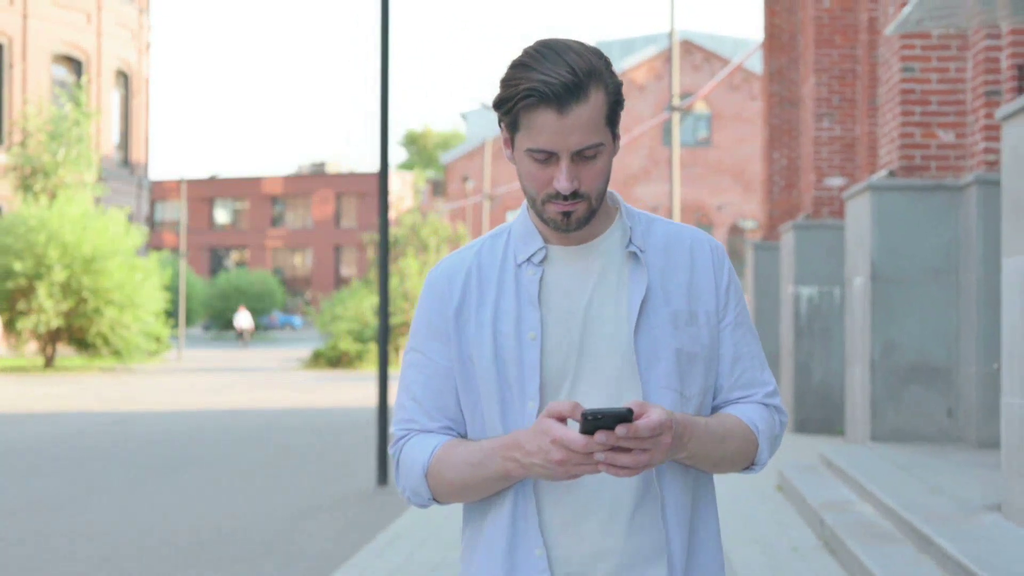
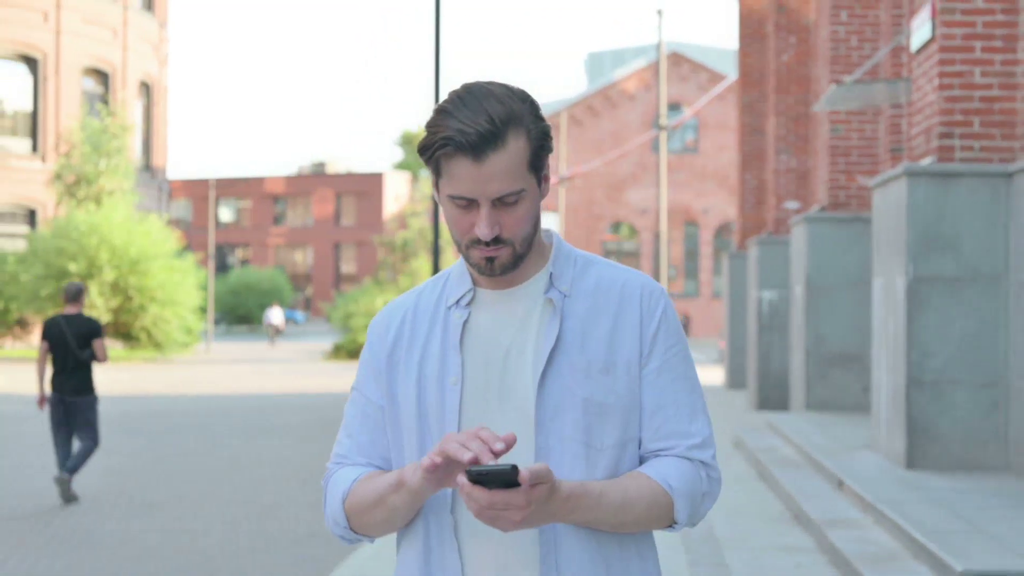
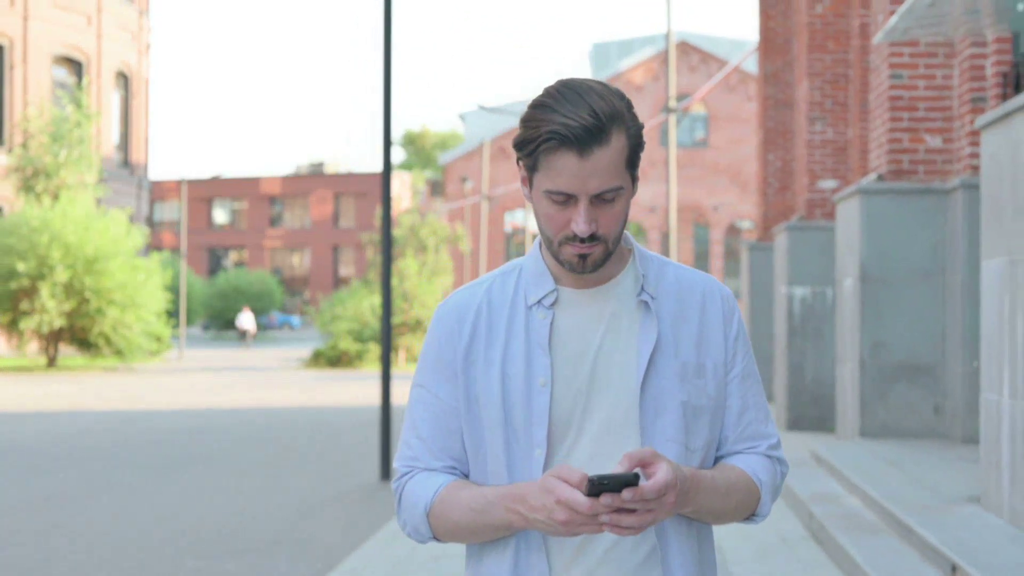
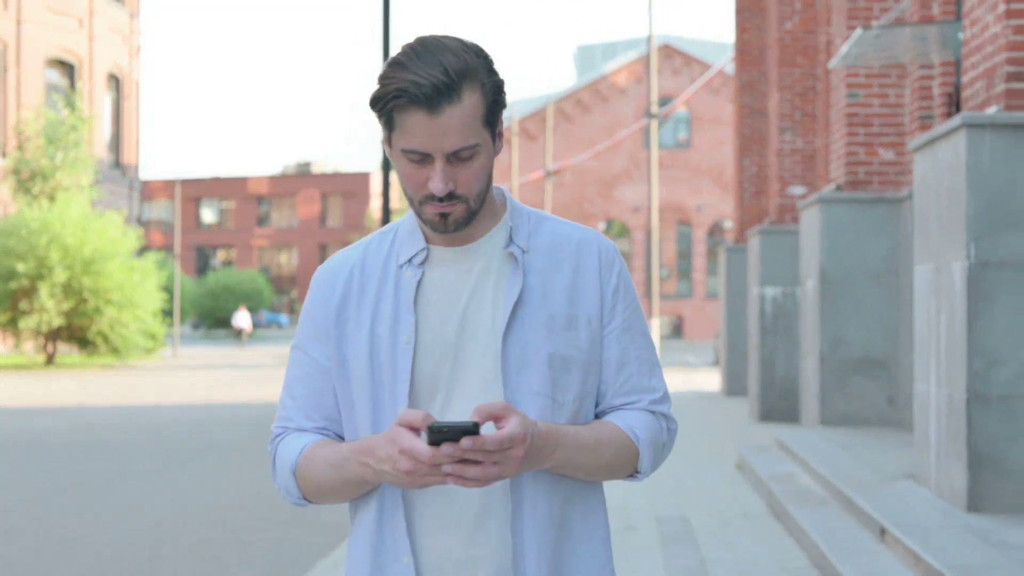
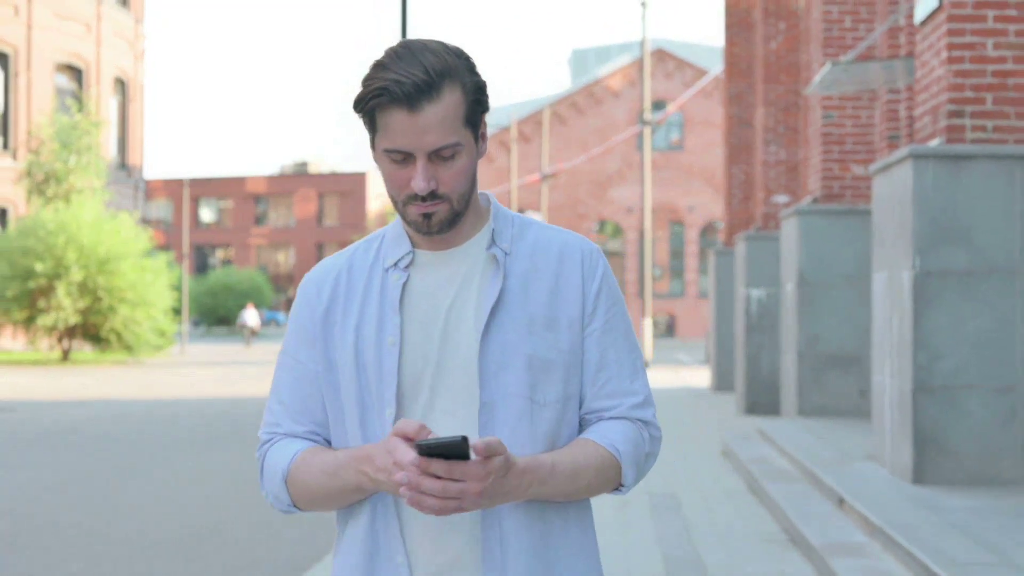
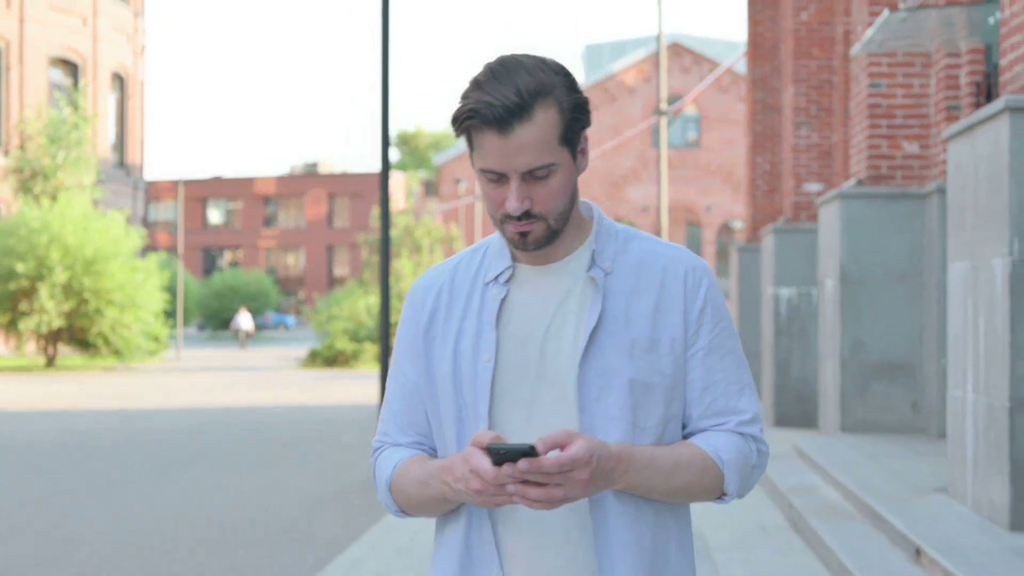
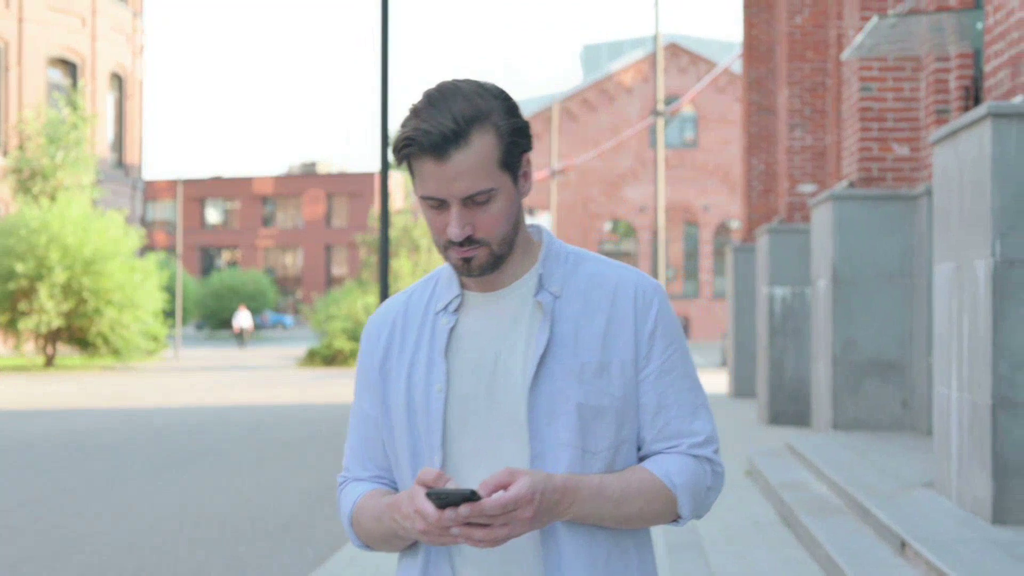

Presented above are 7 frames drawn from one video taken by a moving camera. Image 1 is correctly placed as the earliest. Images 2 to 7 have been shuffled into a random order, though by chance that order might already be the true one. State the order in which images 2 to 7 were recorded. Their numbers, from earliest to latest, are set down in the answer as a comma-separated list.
3, 6, 7, 4, 5, 2
